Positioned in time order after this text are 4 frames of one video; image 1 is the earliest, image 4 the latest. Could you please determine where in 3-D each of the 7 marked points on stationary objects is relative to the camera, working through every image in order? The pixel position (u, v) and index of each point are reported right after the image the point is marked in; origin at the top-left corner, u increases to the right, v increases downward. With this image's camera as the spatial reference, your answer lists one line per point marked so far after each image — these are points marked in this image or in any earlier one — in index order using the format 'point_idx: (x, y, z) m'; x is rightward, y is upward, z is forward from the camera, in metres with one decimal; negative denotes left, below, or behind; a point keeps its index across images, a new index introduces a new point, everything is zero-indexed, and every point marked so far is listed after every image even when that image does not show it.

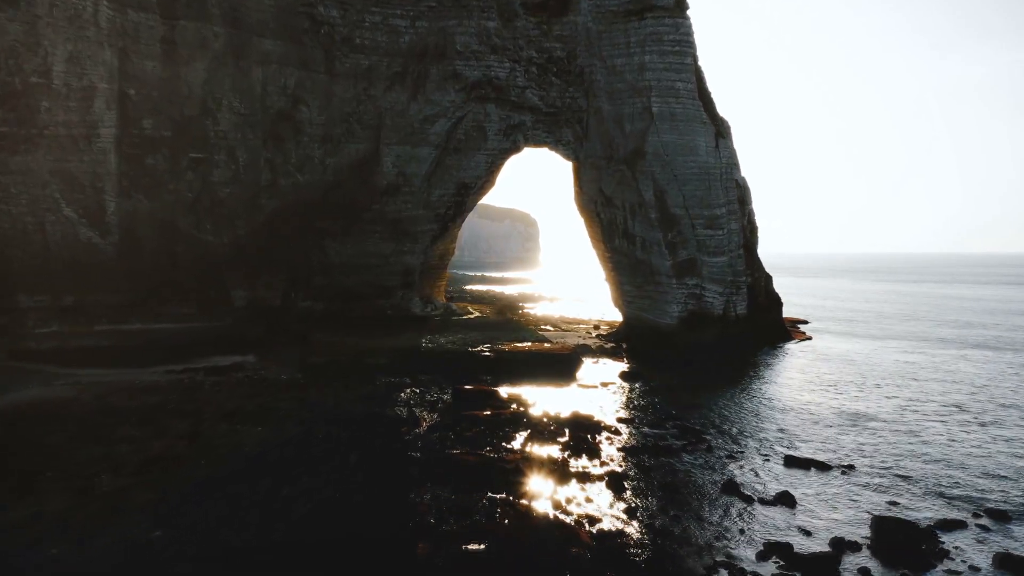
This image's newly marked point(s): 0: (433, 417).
0: (-4.6, -7.4, +17.5) m
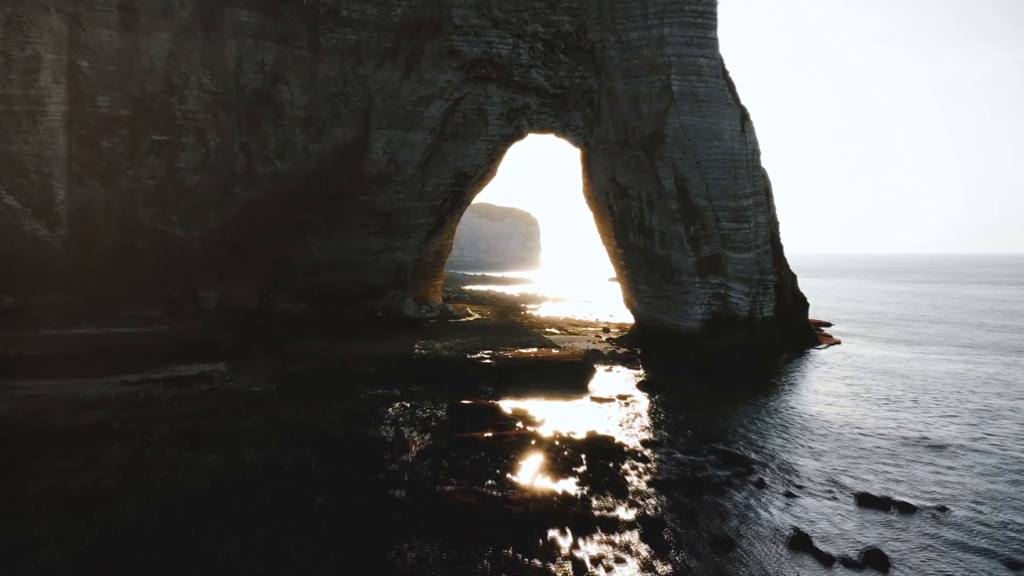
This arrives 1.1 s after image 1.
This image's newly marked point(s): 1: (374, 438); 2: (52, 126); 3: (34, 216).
0: (-4.3, -7.3, +14.8) m
1: (-6.7, -7.2, +14.8) m
2: (-29.0, +10.2, +19.2) m
3: (-30.1, +4.5, +19.2) m
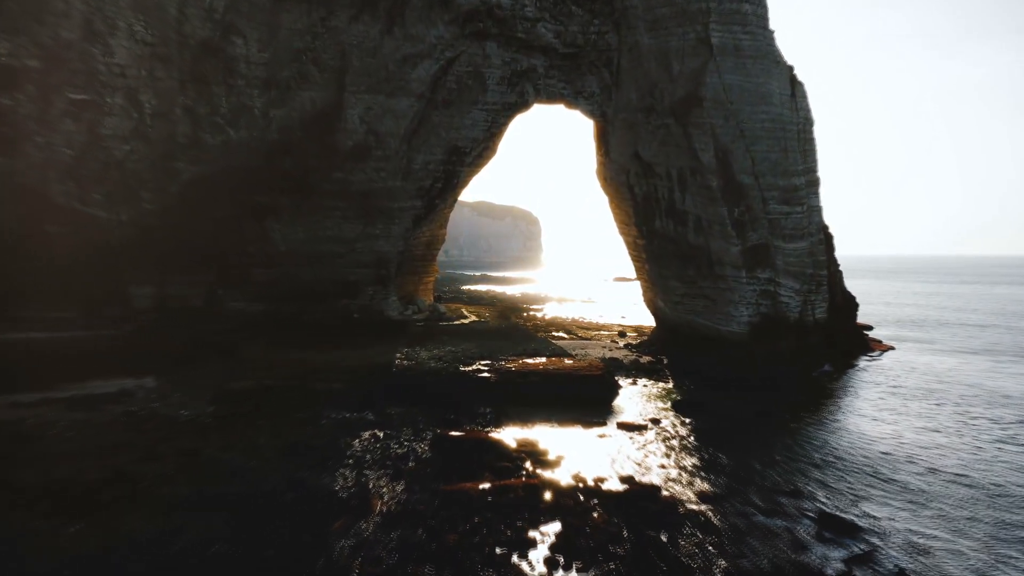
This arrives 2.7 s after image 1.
0: (-4.1, -7.1, +10.6) m
1: (-6.5, -7.0, +10.5) m
2: (-28.8, +10.5, +15.1) m
3: (-29.9, +4.8, +15.1) m
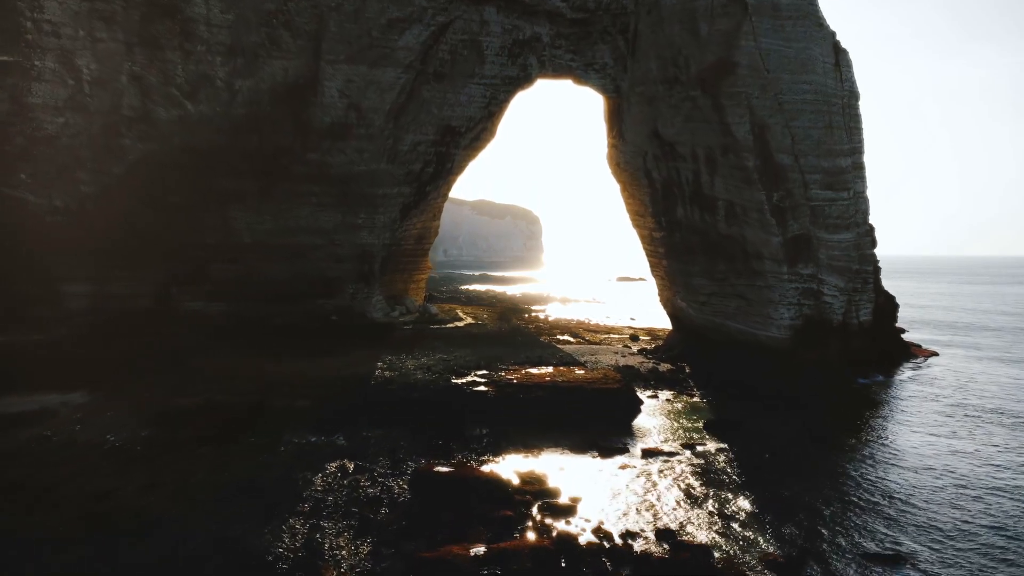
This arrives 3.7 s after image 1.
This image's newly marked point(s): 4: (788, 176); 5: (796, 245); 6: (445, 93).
0: (-4.0, -6.9, +7.9) m
1: (-6.4, -6.8, +7.8) m
2: (-28.7, +10.6, +12.4) m
3: (-29.8, +4.9, +12.4) m
4: (+15.3, +6.2, +16.8) m
5: (+15.8, +2.4, +17.1) m
6: (-4.3, +12.5, +19.6) m
